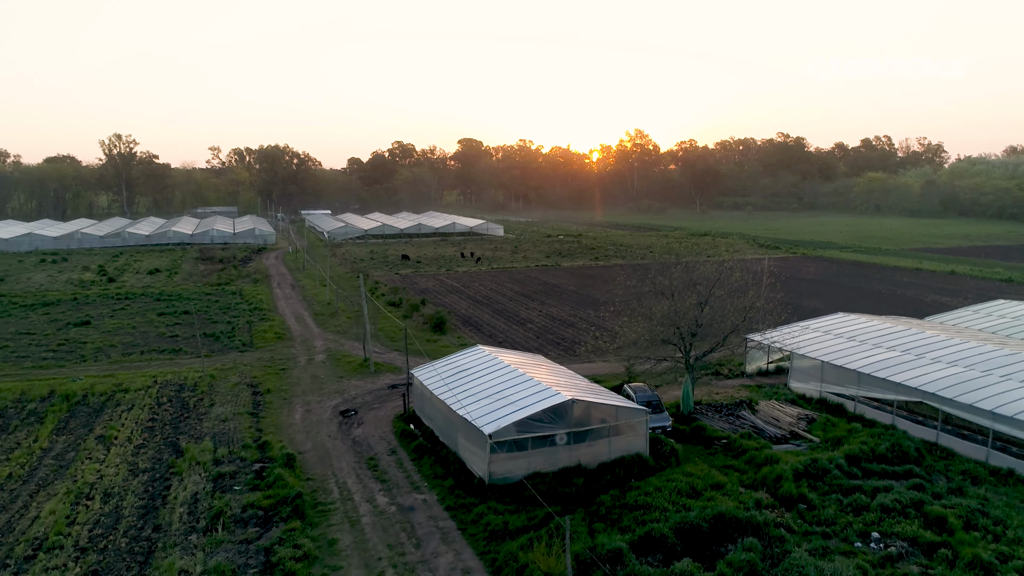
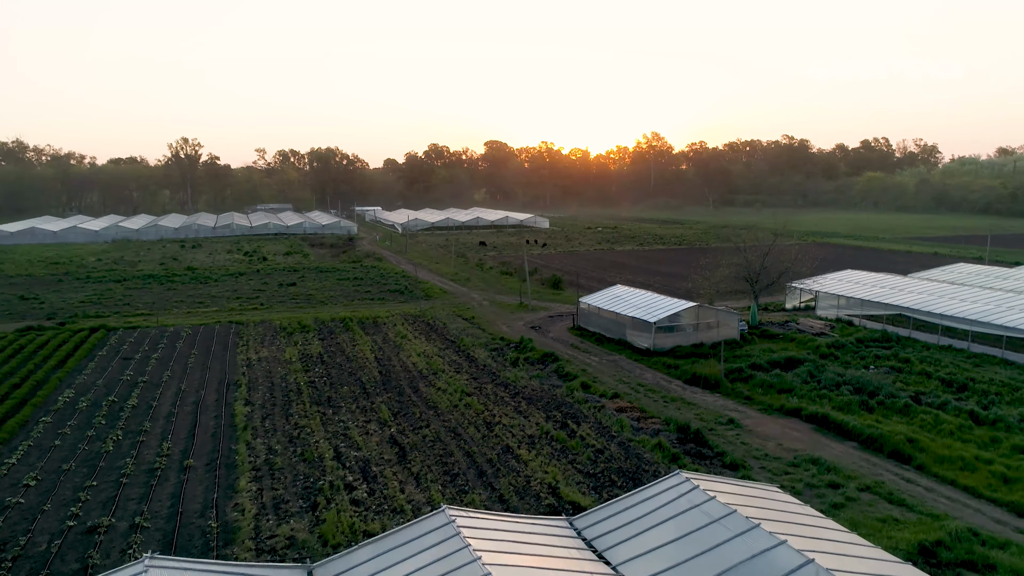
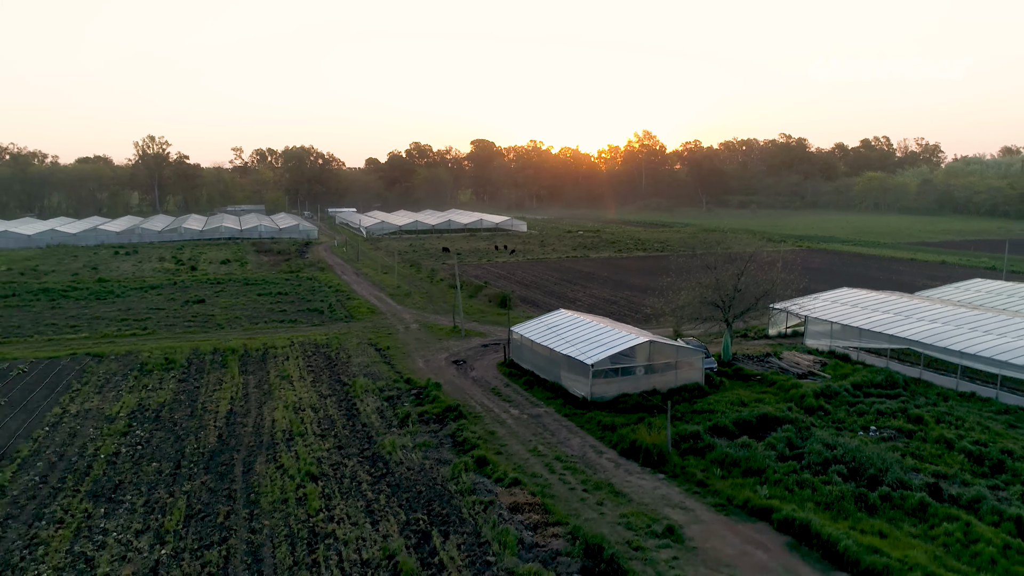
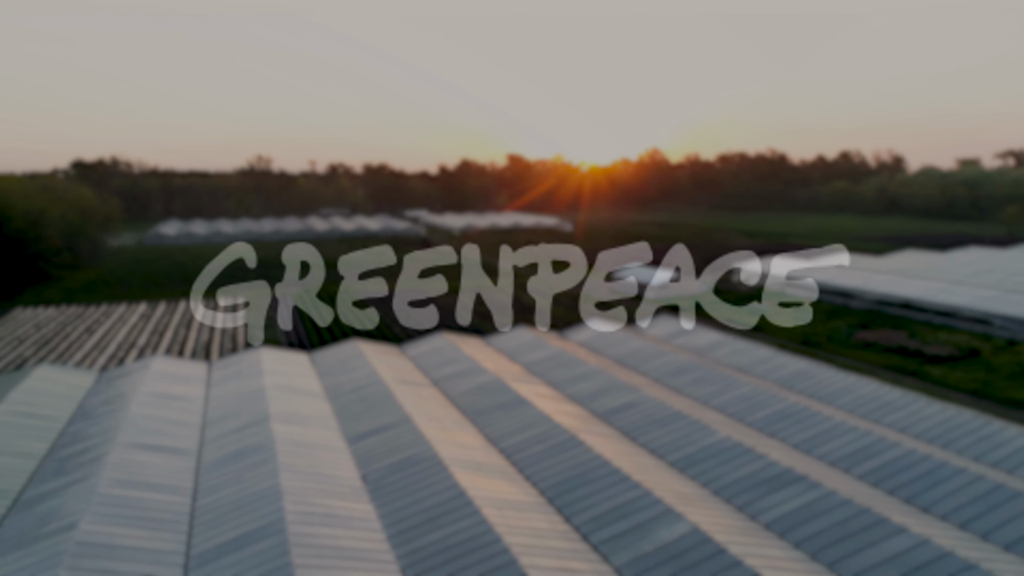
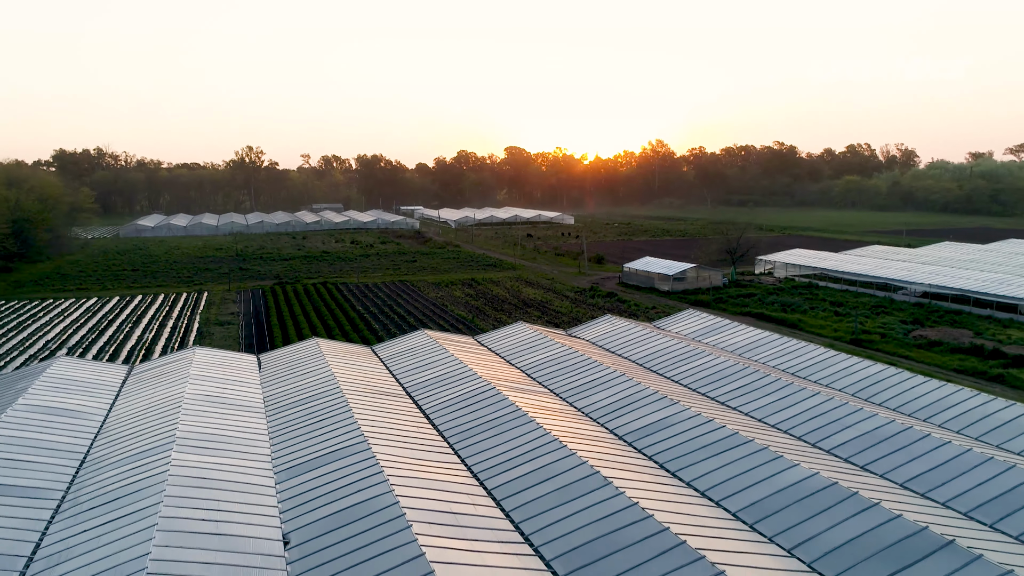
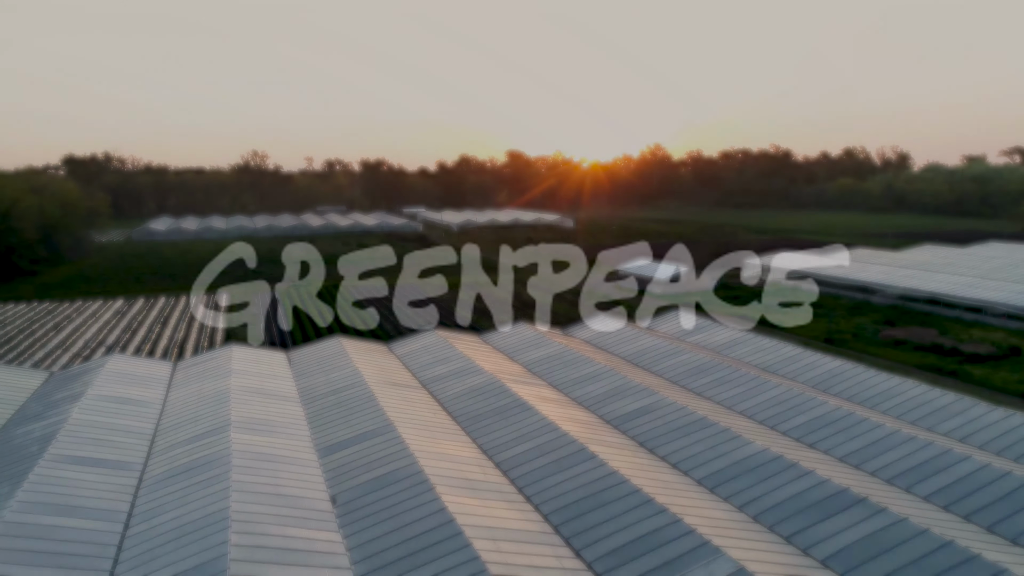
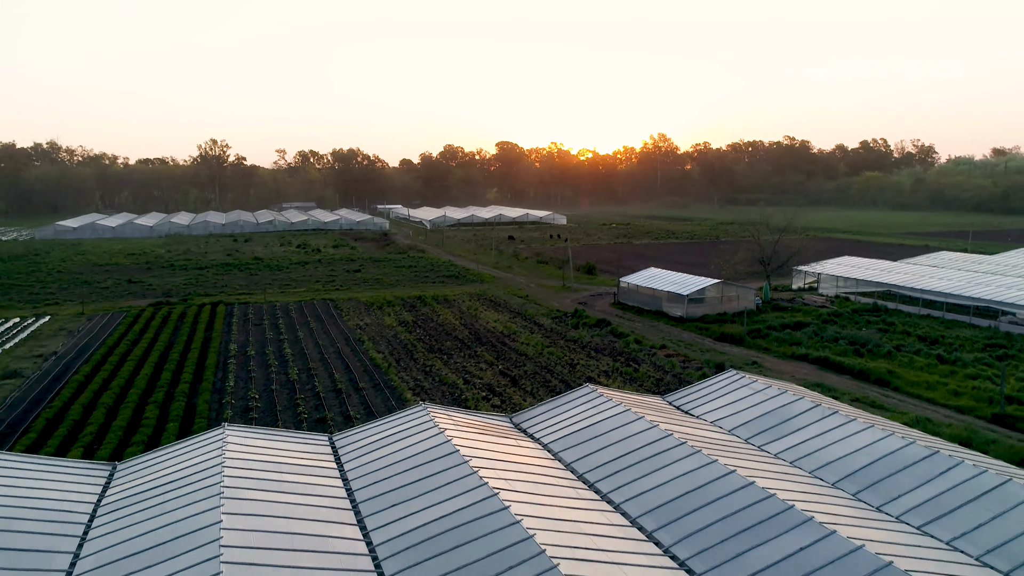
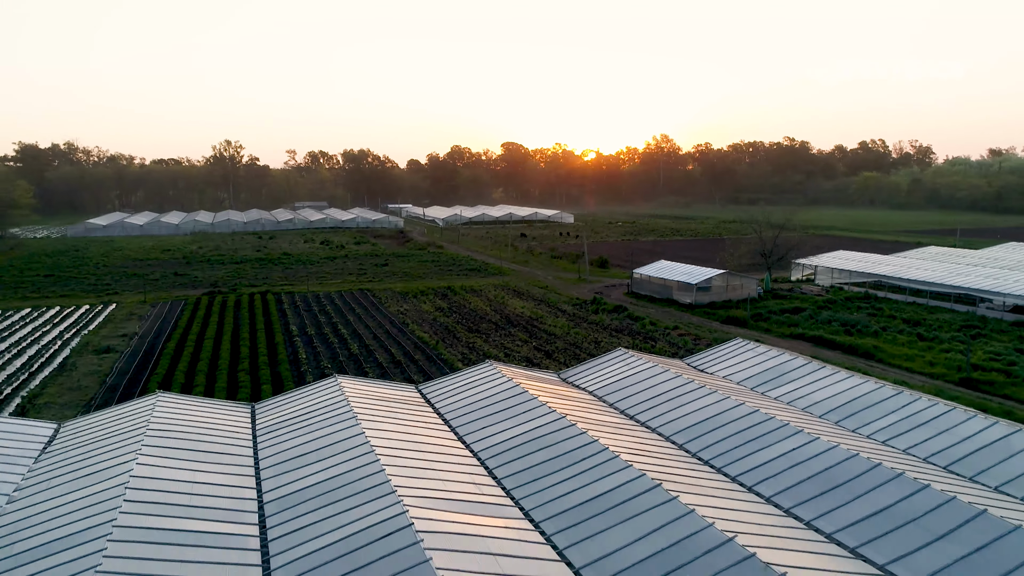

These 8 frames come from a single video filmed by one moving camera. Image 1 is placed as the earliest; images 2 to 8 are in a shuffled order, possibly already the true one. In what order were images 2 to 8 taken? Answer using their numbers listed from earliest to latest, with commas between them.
3, 2, 7, 8, 5, 6, 4
